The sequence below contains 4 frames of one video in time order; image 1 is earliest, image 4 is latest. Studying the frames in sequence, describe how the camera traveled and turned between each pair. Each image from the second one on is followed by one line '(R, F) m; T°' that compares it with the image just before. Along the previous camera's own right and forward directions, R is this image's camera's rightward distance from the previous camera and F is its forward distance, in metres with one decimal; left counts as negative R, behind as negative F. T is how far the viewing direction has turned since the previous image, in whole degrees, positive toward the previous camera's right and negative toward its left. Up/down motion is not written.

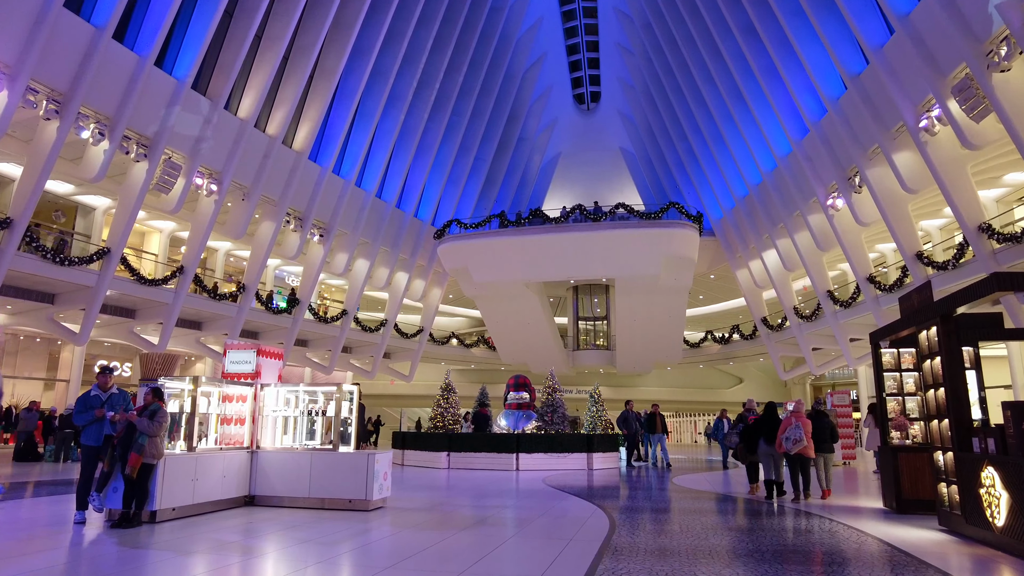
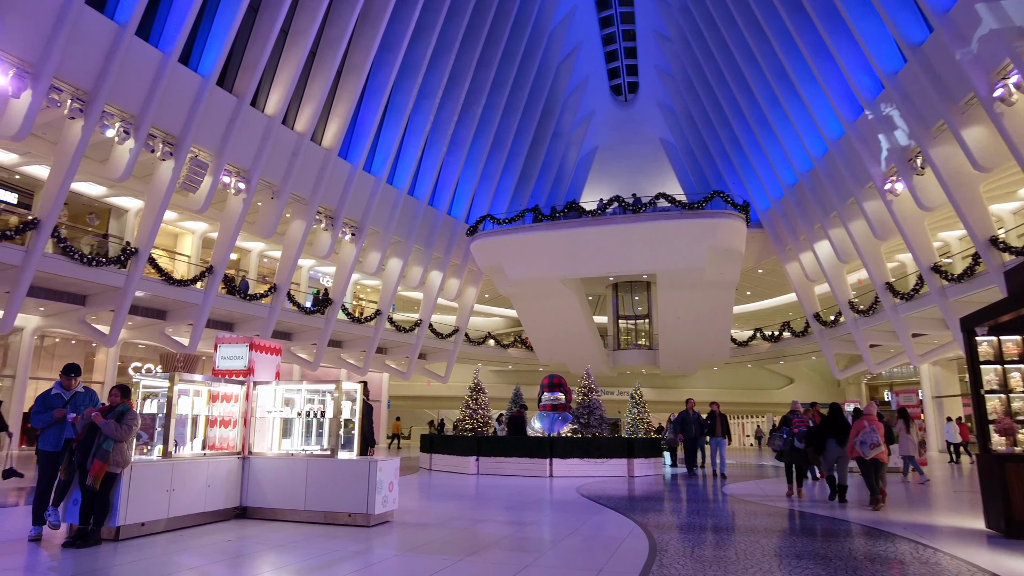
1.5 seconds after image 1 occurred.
(+0.1, +0.6) m; -4°
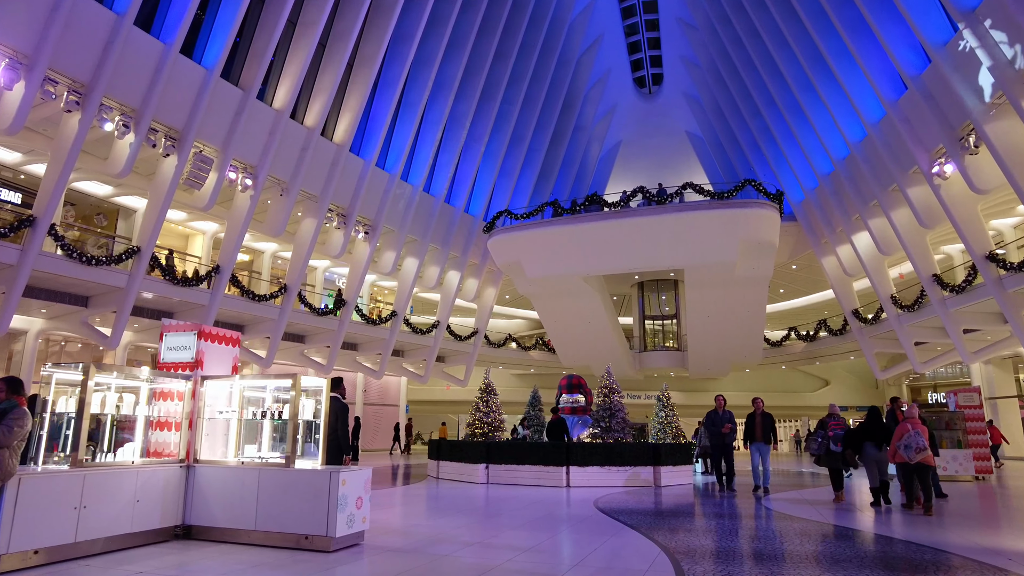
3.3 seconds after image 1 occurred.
(+0.2, +0.7) m; -2°
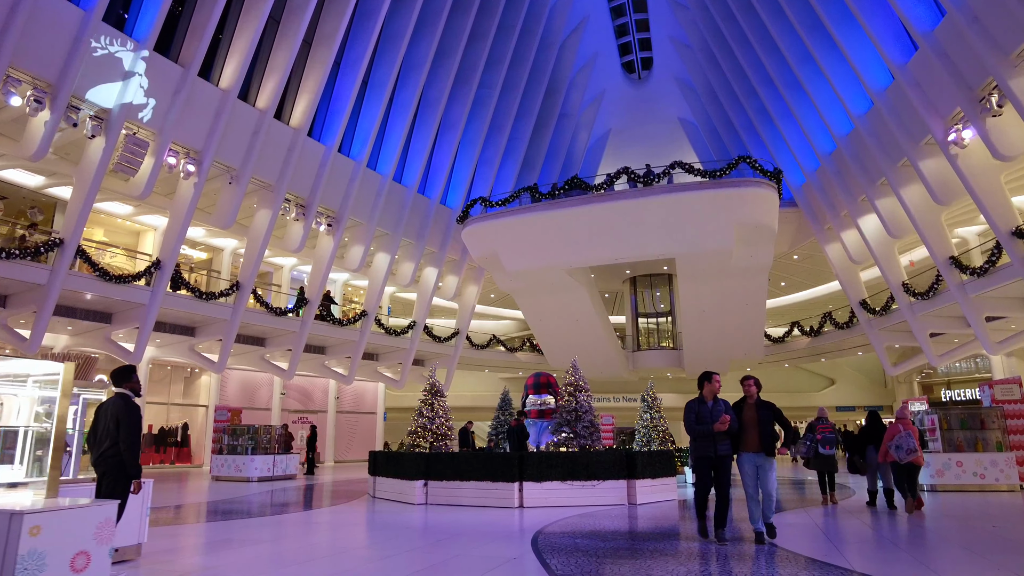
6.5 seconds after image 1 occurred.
(+0.6, +1.3) m; 0°
